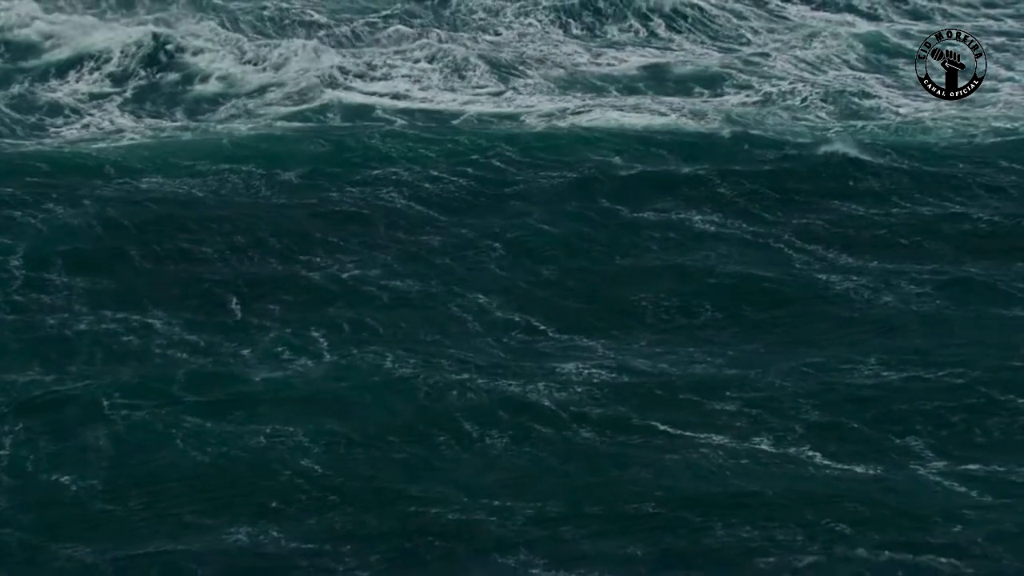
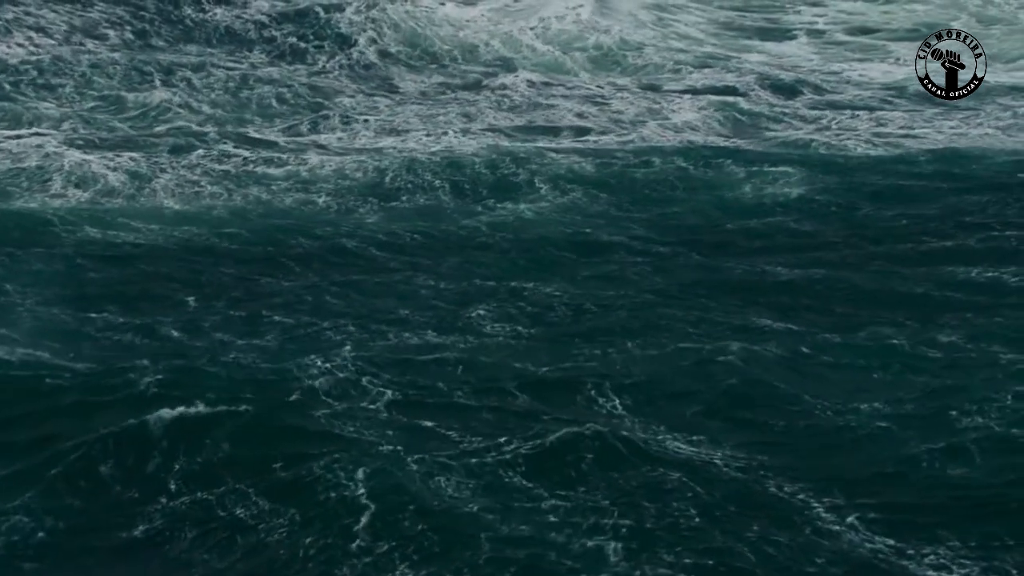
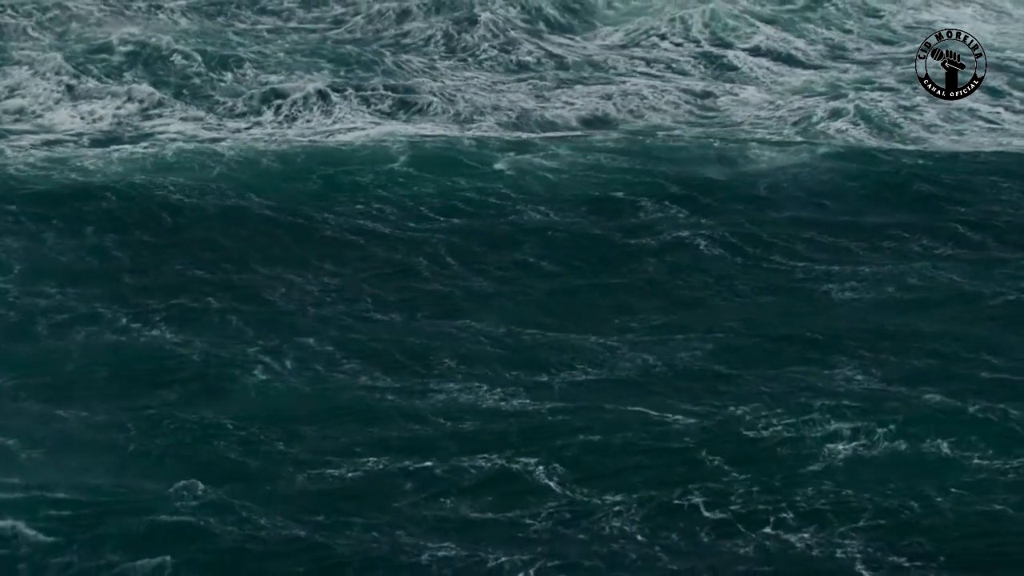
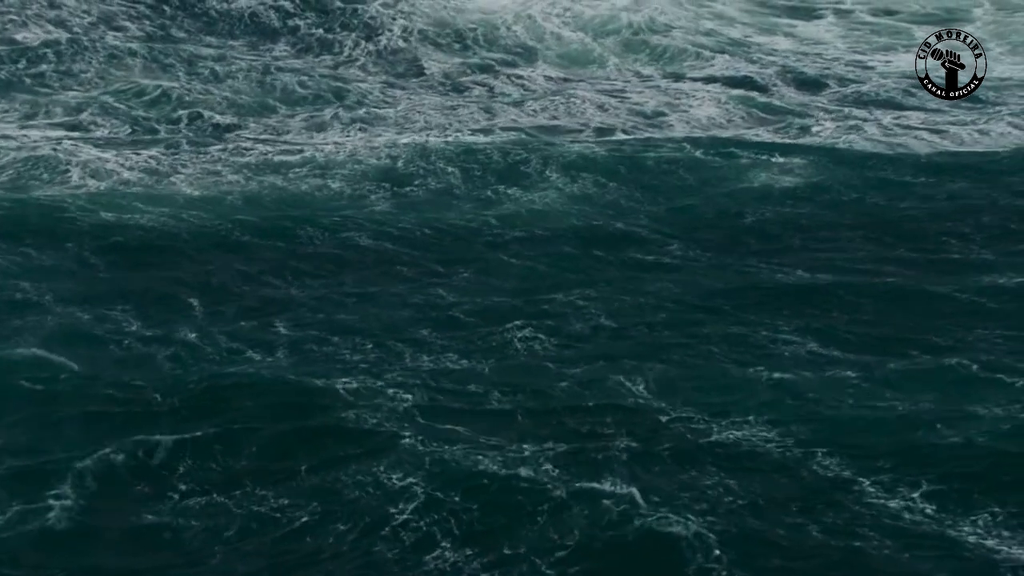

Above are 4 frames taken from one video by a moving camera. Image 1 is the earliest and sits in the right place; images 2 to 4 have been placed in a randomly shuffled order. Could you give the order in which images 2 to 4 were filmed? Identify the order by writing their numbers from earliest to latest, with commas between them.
3, 4, 2
